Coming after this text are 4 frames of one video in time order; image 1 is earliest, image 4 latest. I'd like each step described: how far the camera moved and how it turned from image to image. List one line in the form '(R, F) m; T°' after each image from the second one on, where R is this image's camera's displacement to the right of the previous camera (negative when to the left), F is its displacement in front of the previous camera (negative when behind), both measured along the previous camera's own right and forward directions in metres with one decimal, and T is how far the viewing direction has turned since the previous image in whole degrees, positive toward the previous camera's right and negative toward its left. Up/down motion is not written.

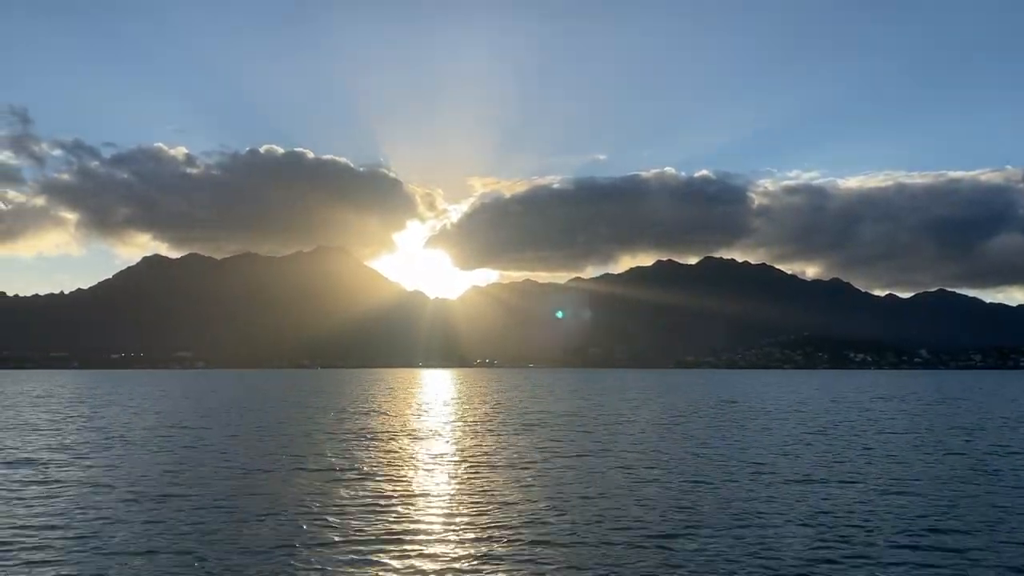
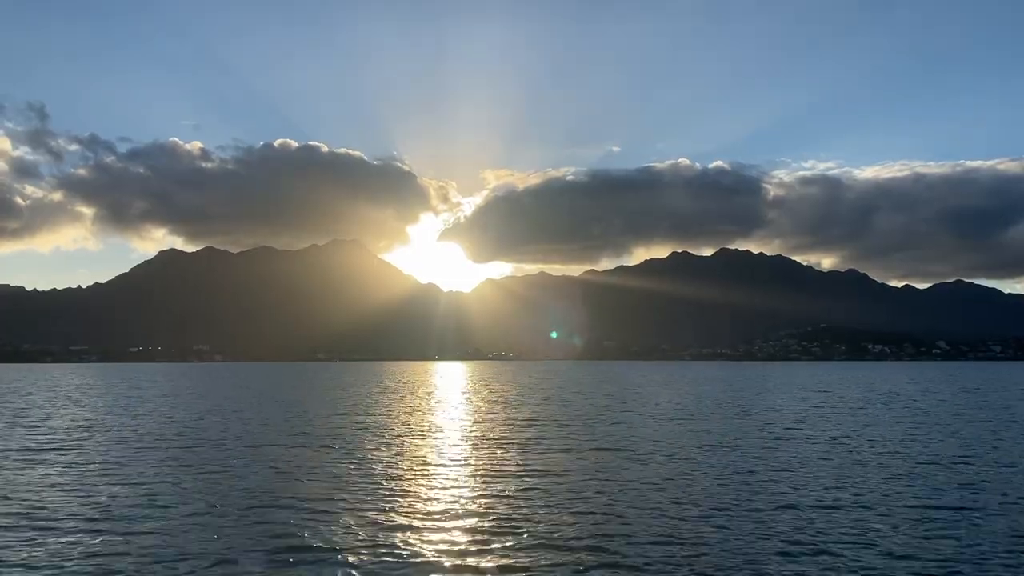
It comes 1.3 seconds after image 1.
(-1.3, -0.3) m; -1°
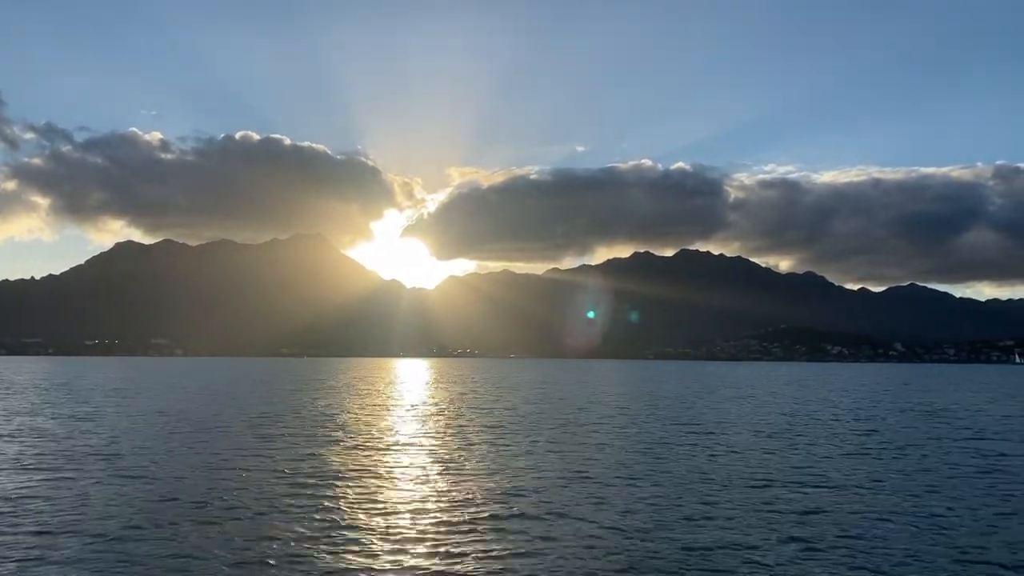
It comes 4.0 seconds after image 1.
(-4.0, -1.8) m; +3°
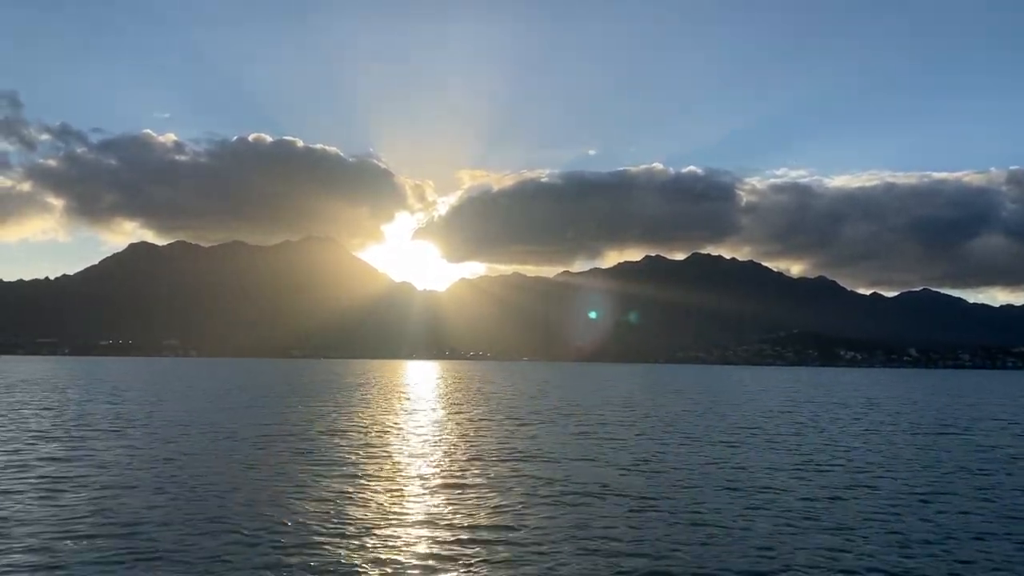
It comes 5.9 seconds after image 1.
(-0.9, -0.1) m; -1°
